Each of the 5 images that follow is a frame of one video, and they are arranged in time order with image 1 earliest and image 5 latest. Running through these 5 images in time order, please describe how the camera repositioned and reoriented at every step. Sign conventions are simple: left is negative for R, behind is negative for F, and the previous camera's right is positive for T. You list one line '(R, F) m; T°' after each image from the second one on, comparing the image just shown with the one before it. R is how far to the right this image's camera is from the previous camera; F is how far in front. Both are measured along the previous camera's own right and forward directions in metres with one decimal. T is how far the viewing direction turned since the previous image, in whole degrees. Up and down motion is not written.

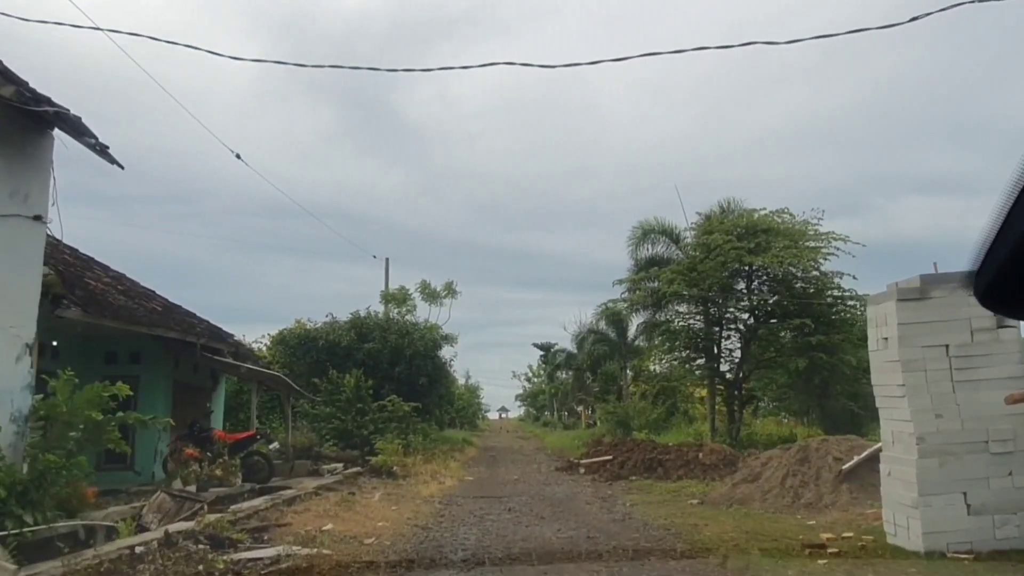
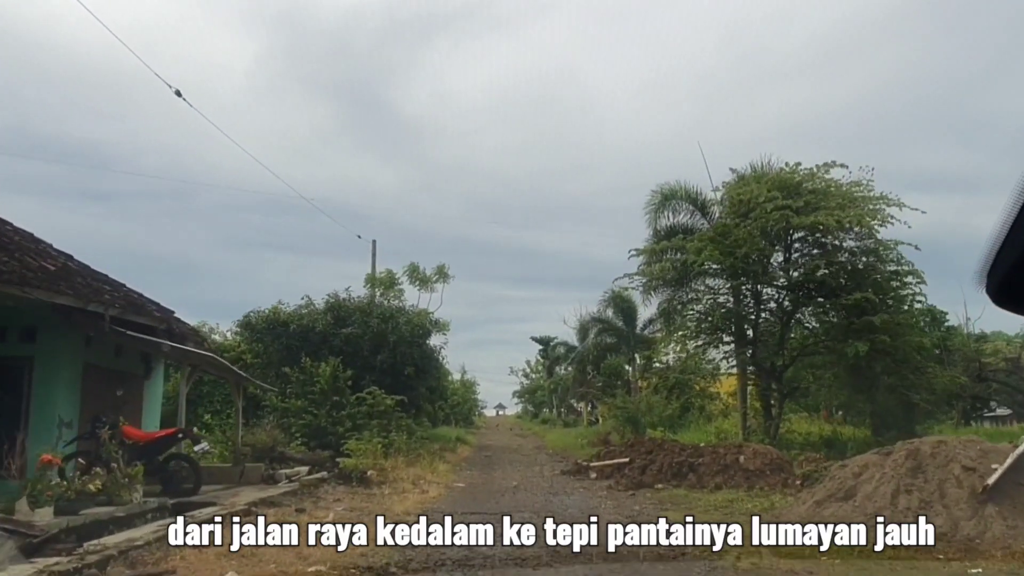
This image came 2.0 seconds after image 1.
(0.0, +3.8) m; 0°
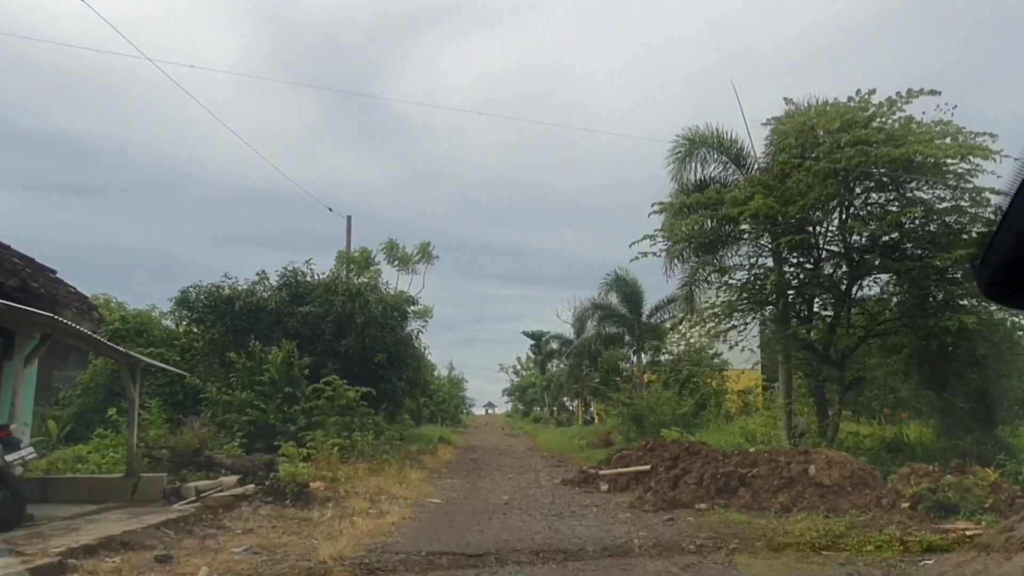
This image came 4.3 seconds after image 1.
(0.0, +4.4) m; +1°
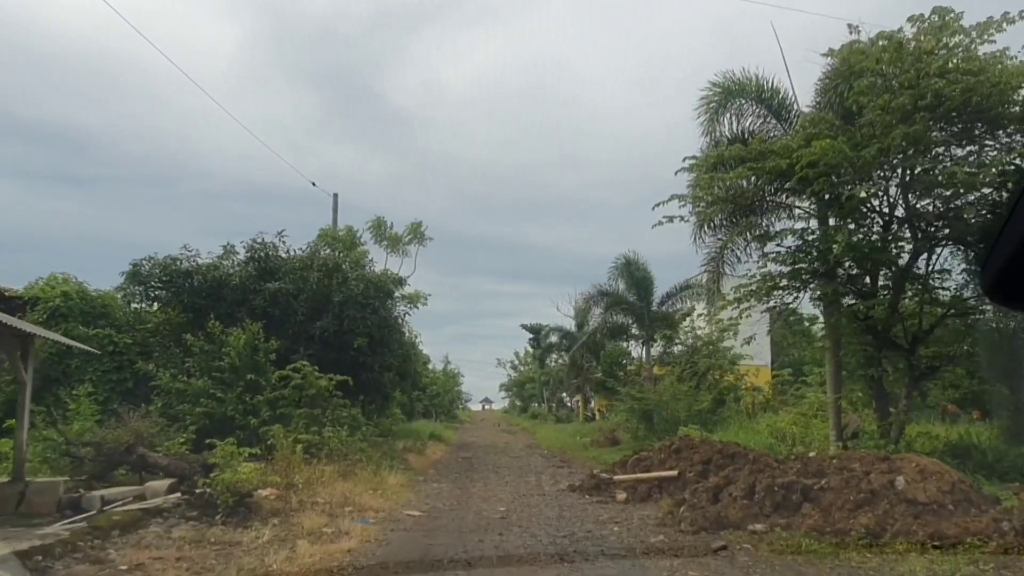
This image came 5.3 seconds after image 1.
(0.0, +2.9) m; 0°
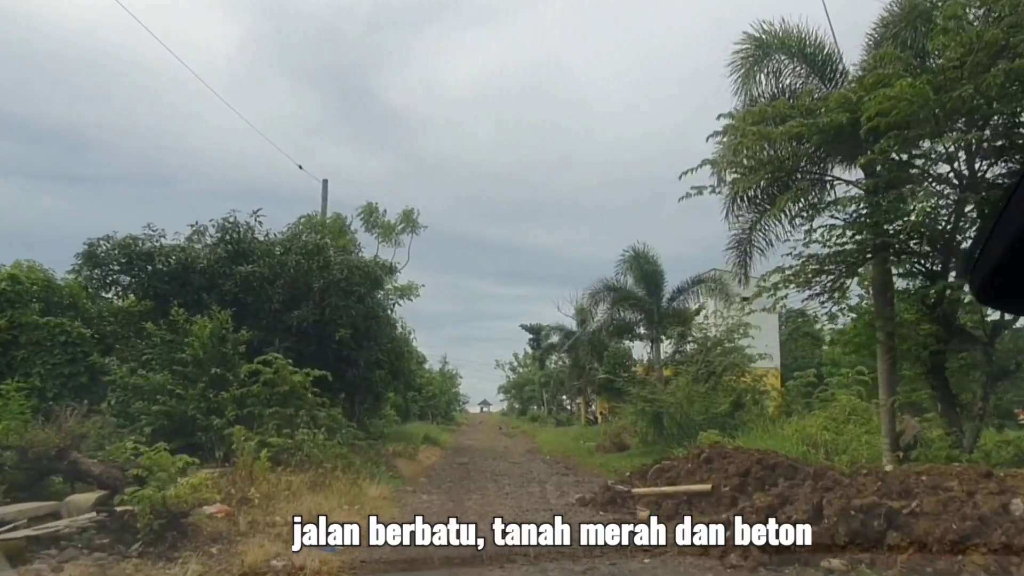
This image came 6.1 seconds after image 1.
(-0.1, +2.1) m; 0°
